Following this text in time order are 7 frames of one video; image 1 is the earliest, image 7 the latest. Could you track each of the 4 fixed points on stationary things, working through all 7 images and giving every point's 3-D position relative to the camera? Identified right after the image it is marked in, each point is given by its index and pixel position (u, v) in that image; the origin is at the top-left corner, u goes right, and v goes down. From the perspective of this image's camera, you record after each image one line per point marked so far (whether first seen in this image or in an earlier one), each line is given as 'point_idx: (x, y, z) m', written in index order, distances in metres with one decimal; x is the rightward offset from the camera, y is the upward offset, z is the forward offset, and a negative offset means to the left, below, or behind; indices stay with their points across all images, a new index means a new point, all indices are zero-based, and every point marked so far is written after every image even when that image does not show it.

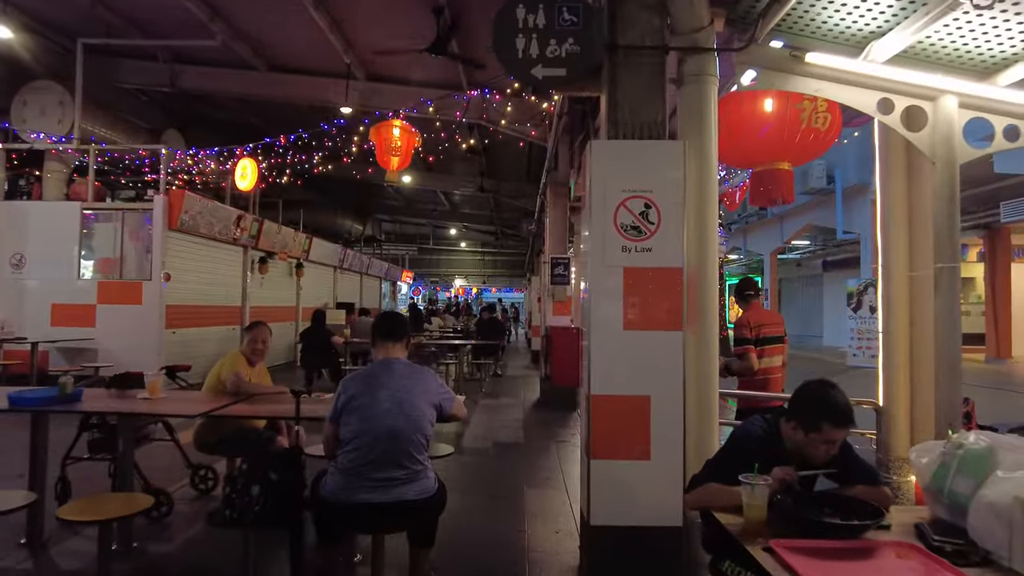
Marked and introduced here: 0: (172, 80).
0: (-5.1, +3.1, +9.8) m
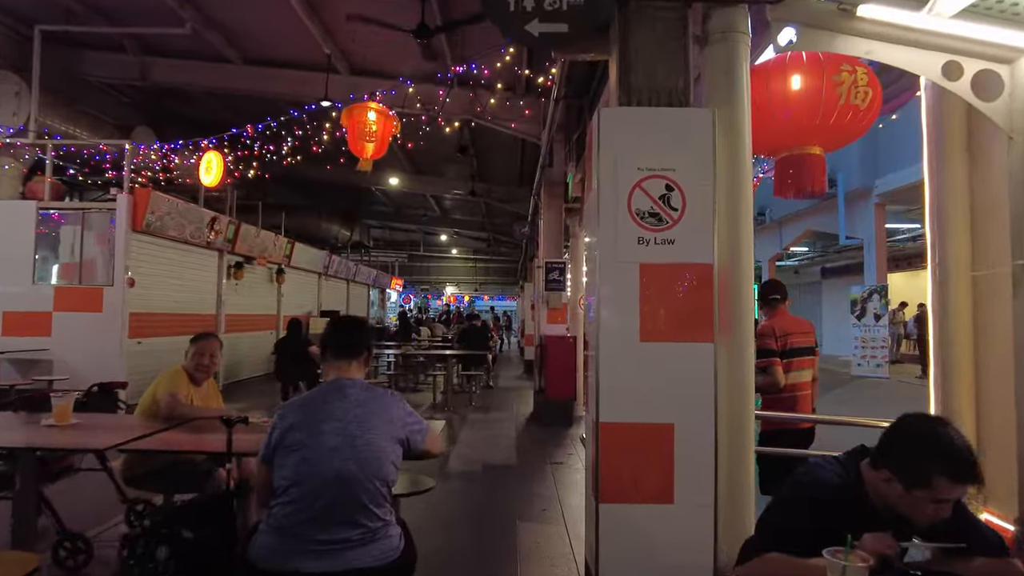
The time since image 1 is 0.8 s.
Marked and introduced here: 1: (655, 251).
0: (-5.2, +3.0, +9.2) m
1: (+0.6, +0.1, +2.5) m
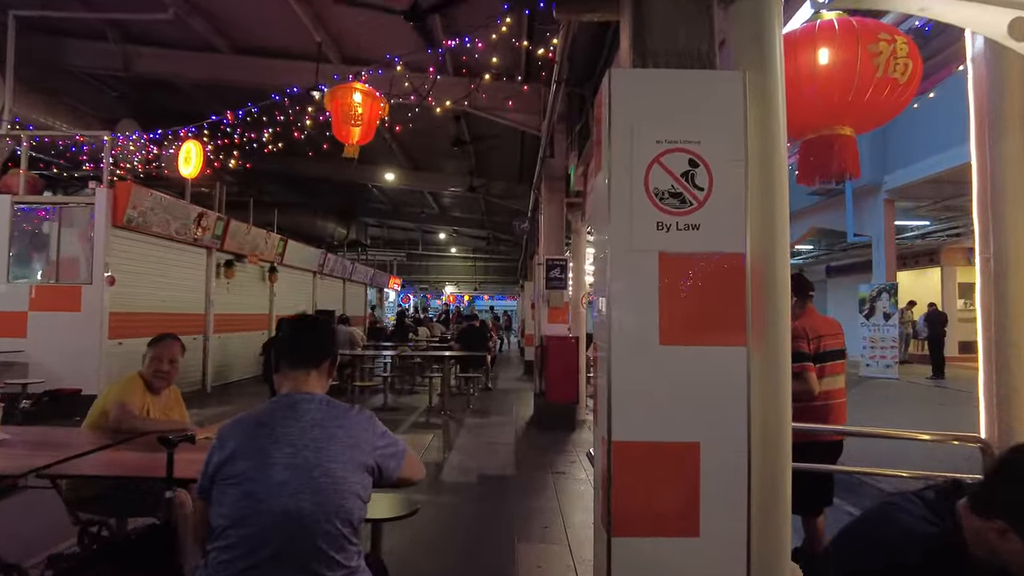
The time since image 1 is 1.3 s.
0: (-5.2, +3.0, +8.8) m
1: (+0.5, +0.2, +2.2) m
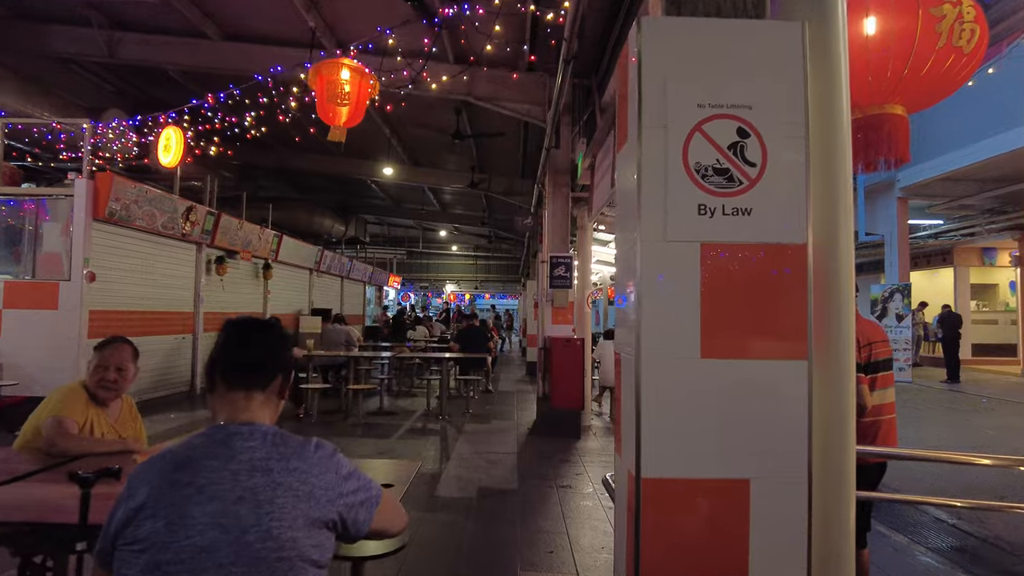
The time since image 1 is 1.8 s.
0: (-5.2, +3.1, +8.4) m
1: (+0.6, +0.2, +1.8) m
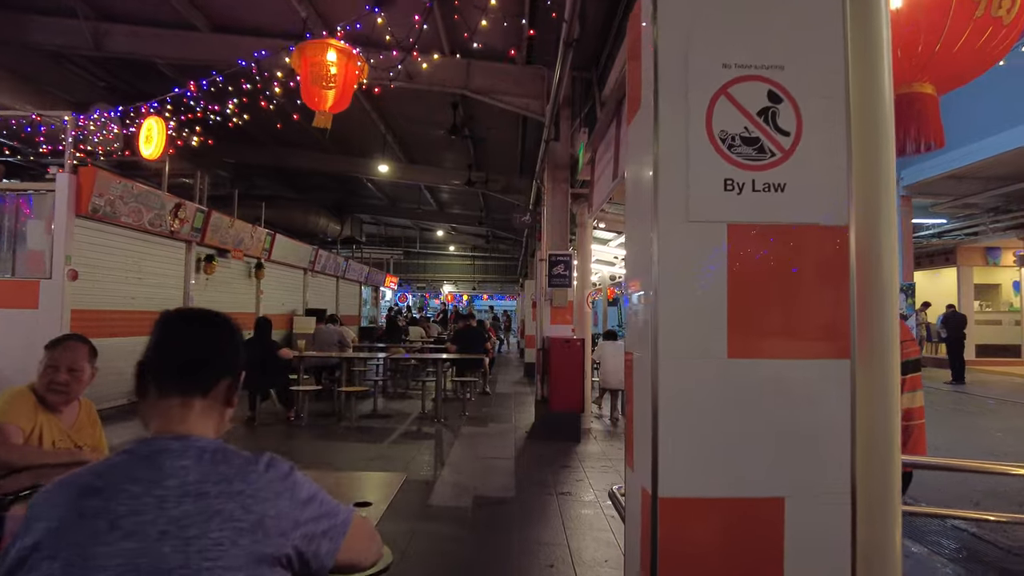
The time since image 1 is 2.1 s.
0: (-5.2, +3.1, +8.2) m
1: (+0.5, +0.2, +1.5) m
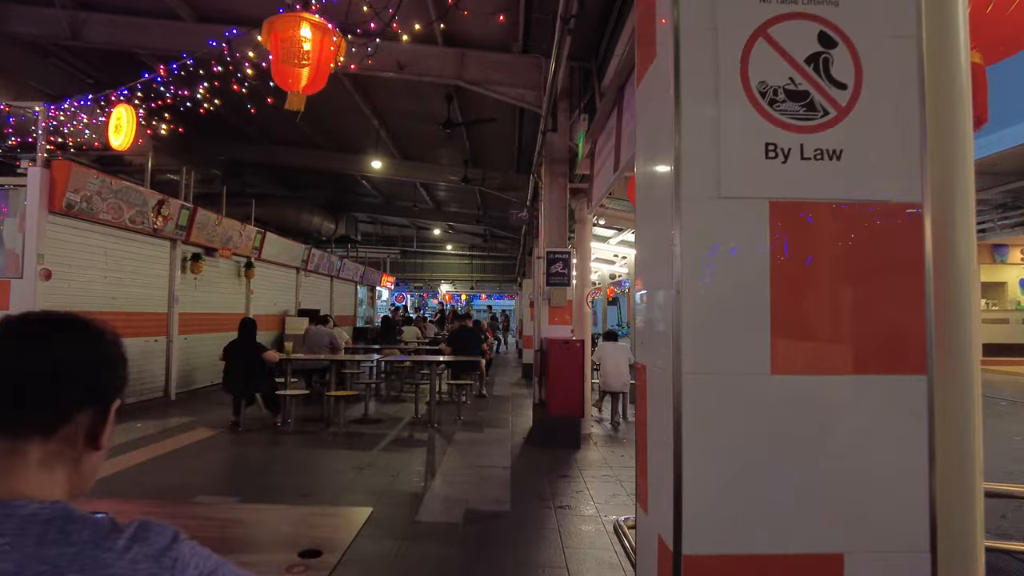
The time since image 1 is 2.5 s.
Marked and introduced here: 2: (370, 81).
0: (-5.3, +3.1, +7.9) m
1: (+0.5, +0.2, +1.2) m
2: (-2.0, +2.9, +9.0) m
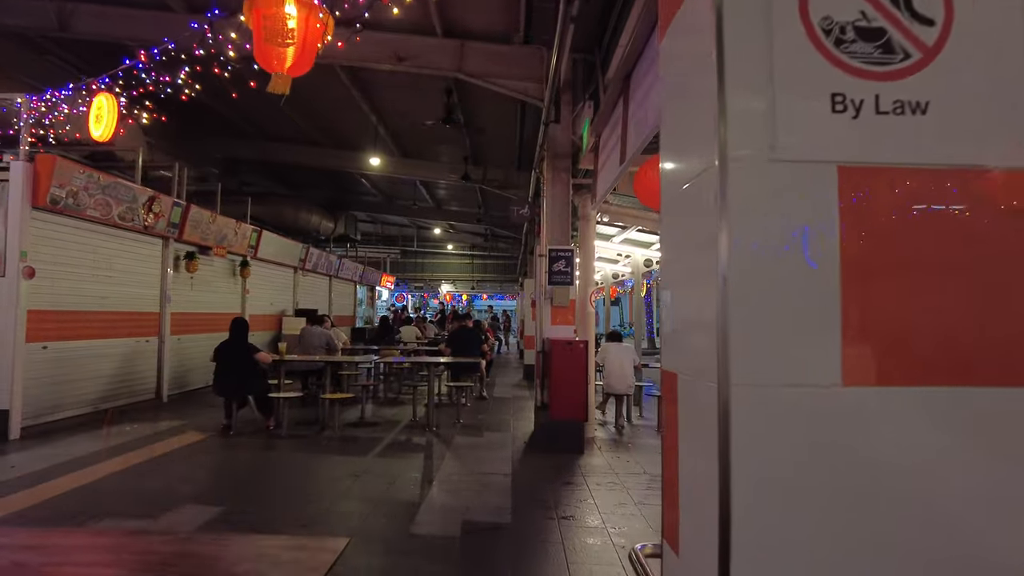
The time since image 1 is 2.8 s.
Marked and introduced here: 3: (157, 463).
0: (-5.2, +3.1, +7.6) m
1: (+0.5, +0.2, +1.0) m
2: (-1.9, +2.9, +8.8) m
3: (-3.2, -1.6, +5.9) m
